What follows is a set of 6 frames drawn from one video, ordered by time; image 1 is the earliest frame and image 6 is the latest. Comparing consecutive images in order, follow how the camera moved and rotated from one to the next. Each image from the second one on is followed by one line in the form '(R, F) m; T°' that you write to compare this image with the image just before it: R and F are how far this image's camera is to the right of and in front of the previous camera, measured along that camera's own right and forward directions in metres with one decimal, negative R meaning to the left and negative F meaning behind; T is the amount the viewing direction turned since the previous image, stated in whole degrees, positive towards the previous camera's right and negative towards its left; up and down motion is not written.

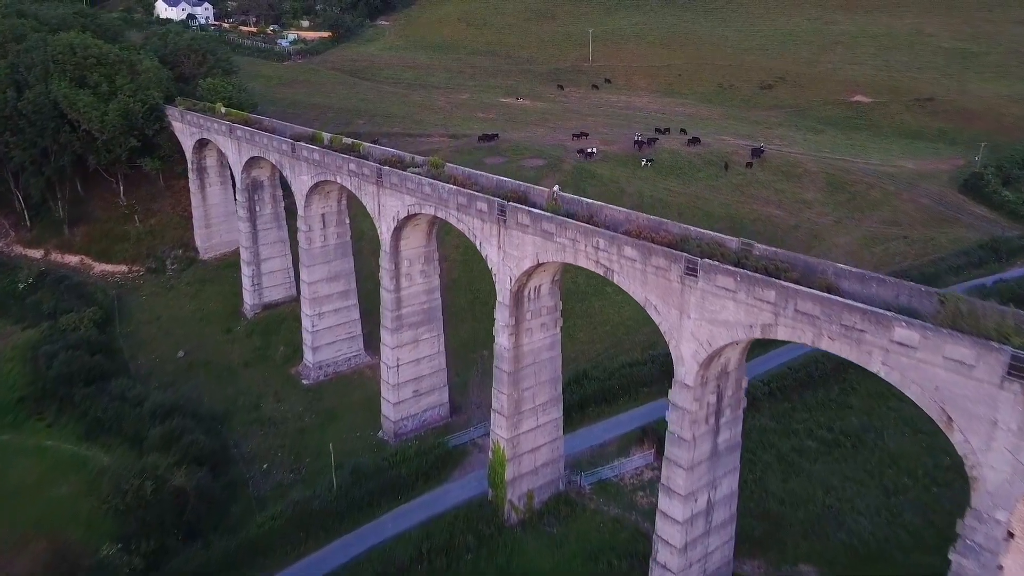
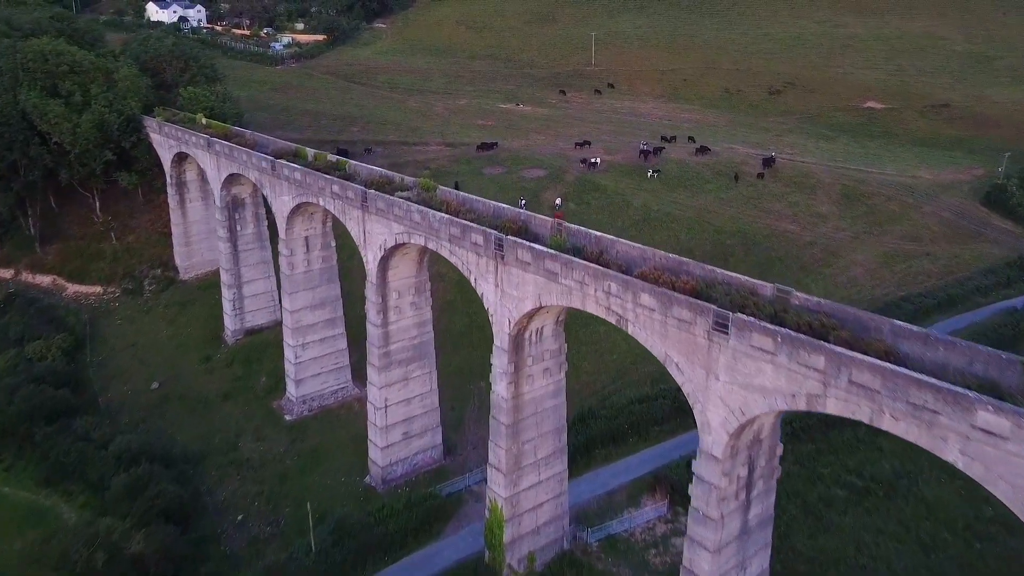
(0.0, +2.1) m; 0°
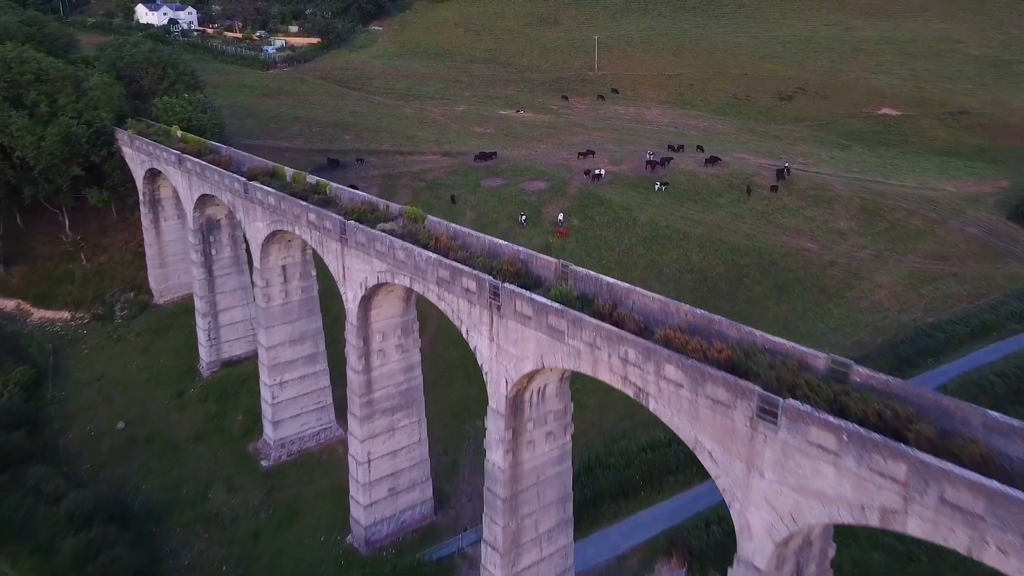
(+0.1, +2.4) m; 0°
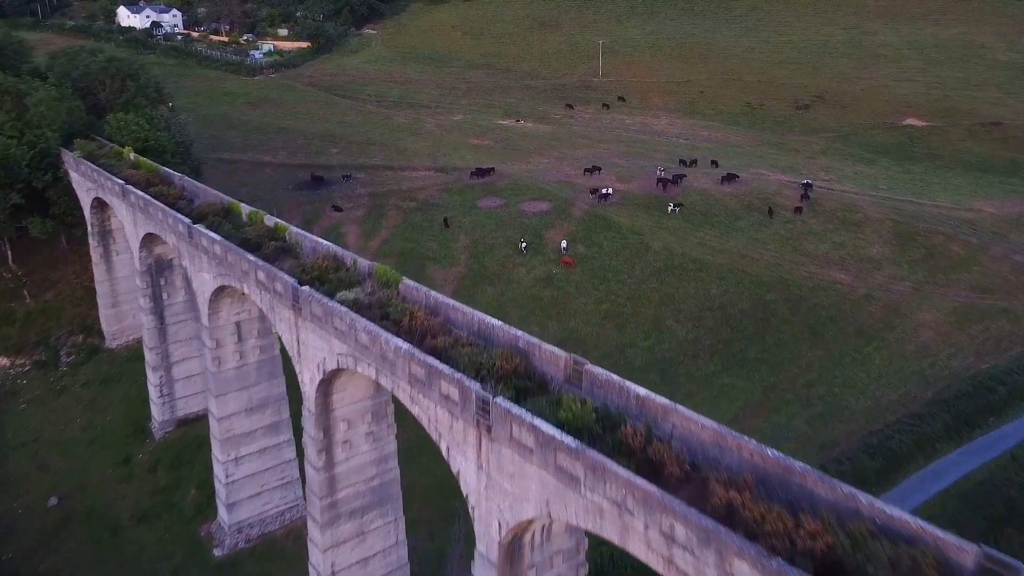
(+0.1, +3.6) m; 0°
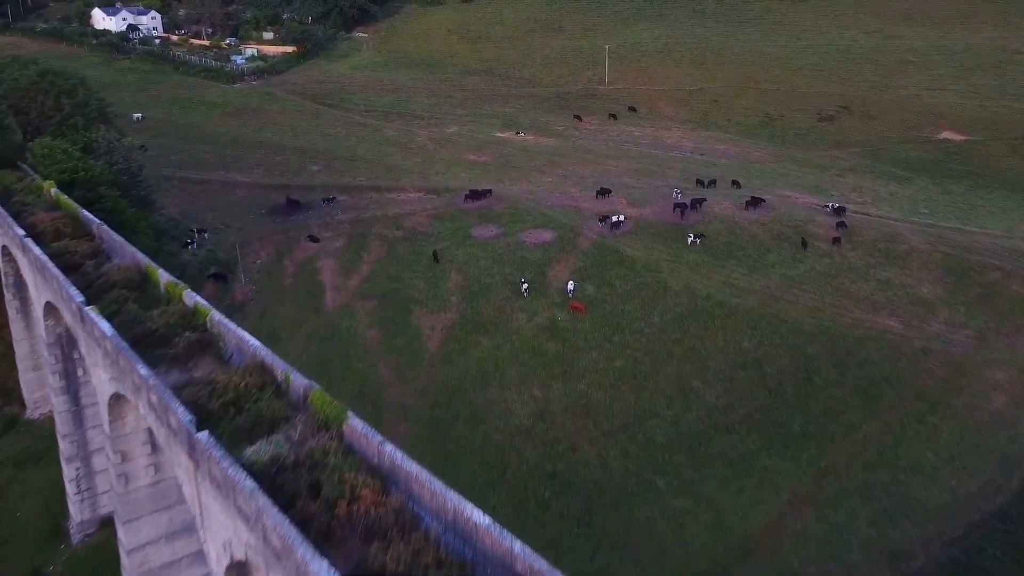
(+0.1, +4.4) m; 0°
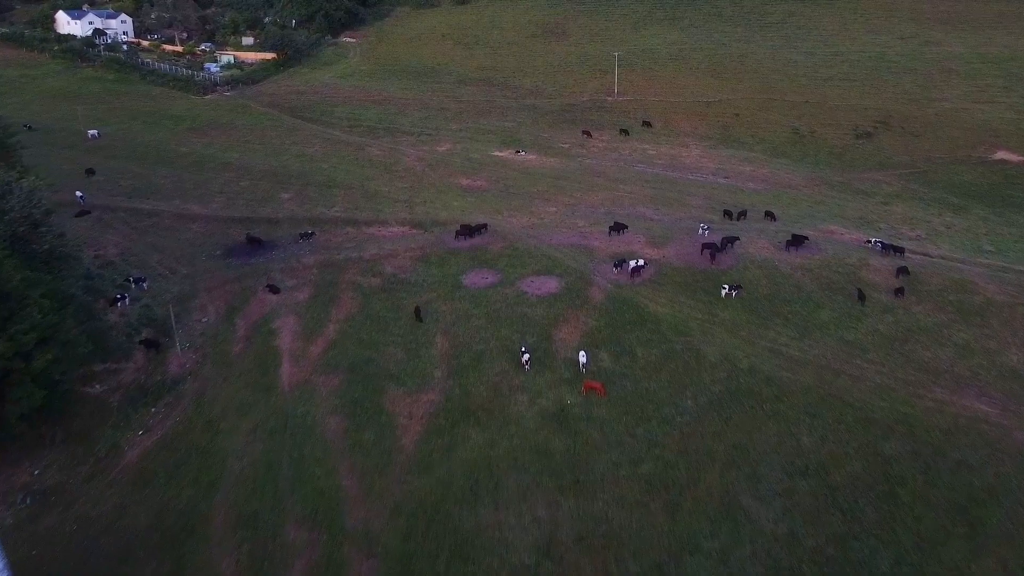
(+0.1, +5.5) m; 0°
